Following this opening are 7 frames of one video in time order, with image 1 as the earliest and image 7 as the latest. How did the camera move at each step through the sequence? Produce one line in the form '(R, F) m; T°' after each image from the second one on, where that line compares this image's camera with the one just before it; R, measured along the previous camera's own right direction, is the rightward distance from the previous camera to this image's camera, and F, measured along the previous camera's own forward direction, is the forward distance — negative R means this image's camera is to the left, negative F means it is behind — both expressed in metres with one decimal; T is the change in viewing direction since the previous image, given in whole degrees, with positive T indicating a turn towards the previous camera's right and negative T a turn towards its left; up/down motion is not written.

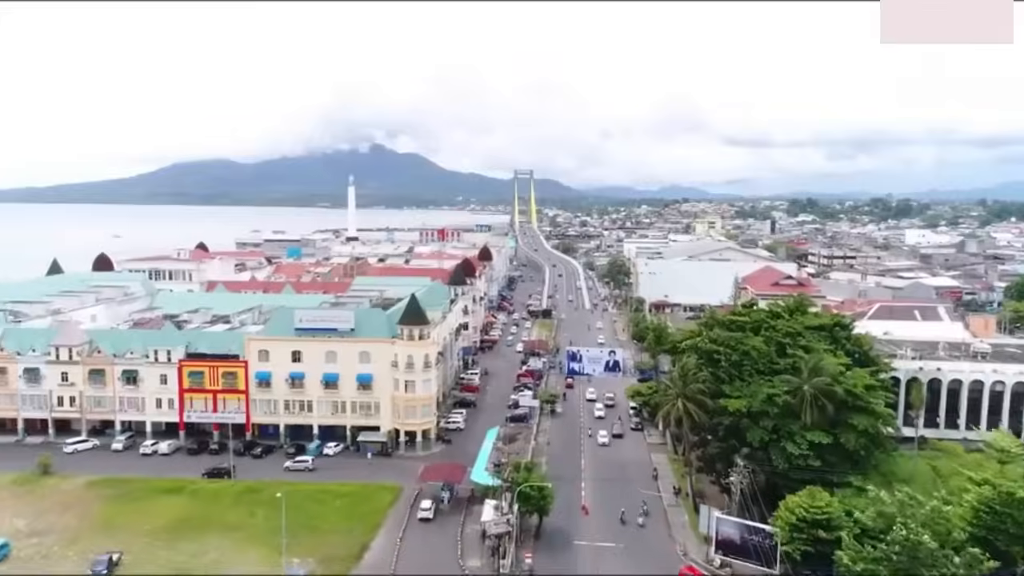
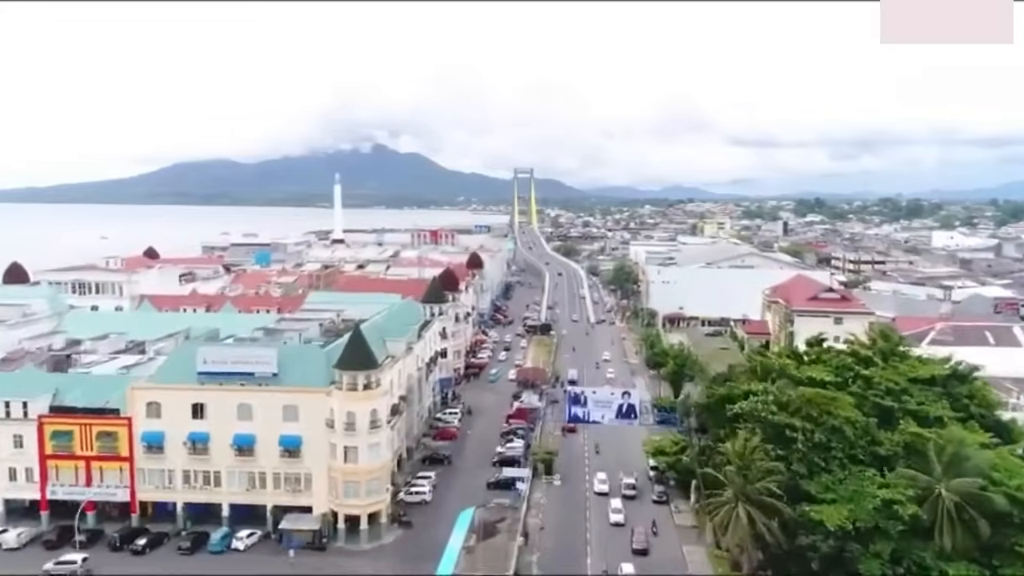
(+0.6, +10.6) m; 0°
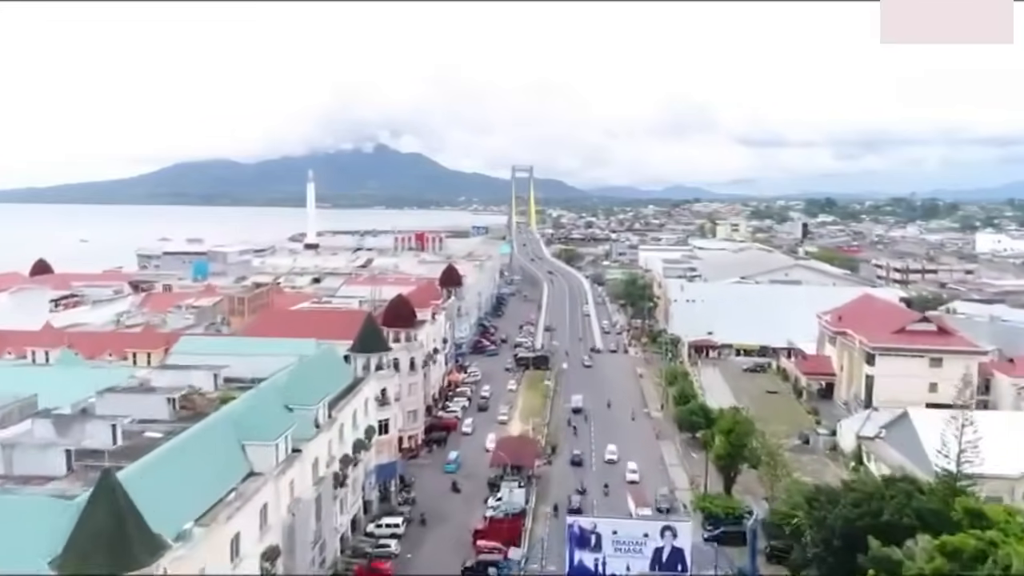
(+0.9, +15.5) m; 0°
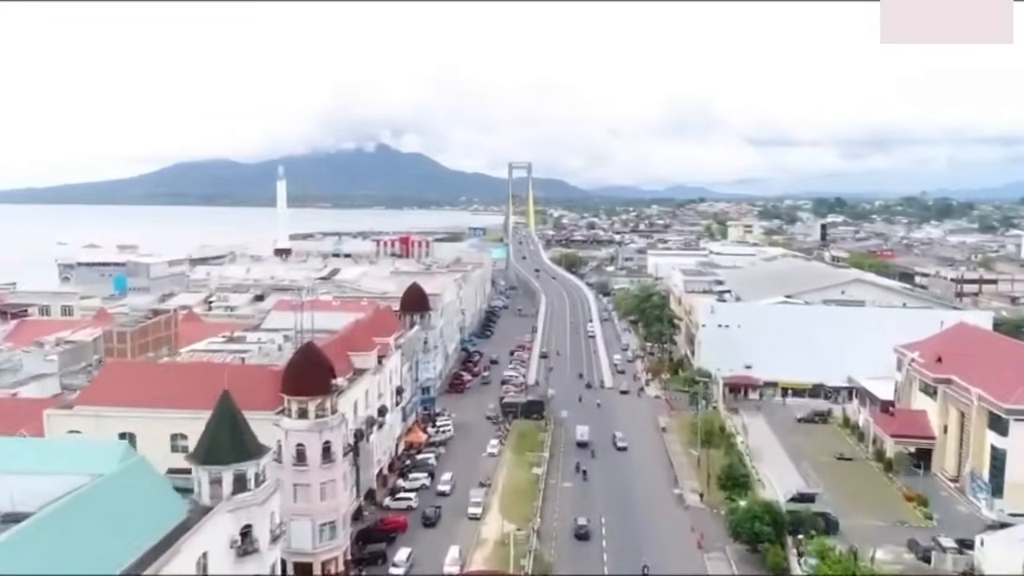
(+0.8, +13.3) m; 0°
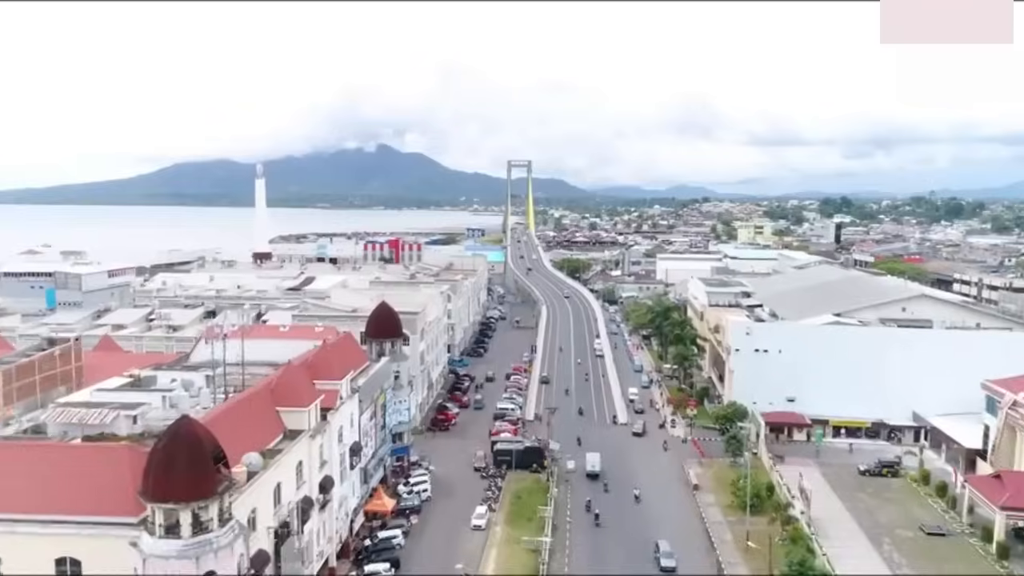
(+0.2, +8.6) m; 0°
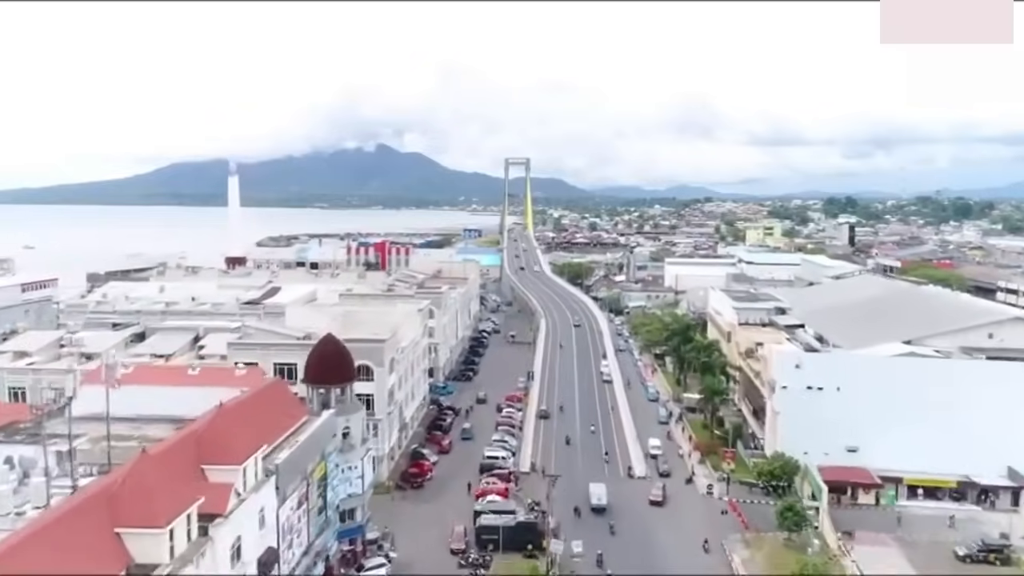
(+0.3, +8.6) m; 0°
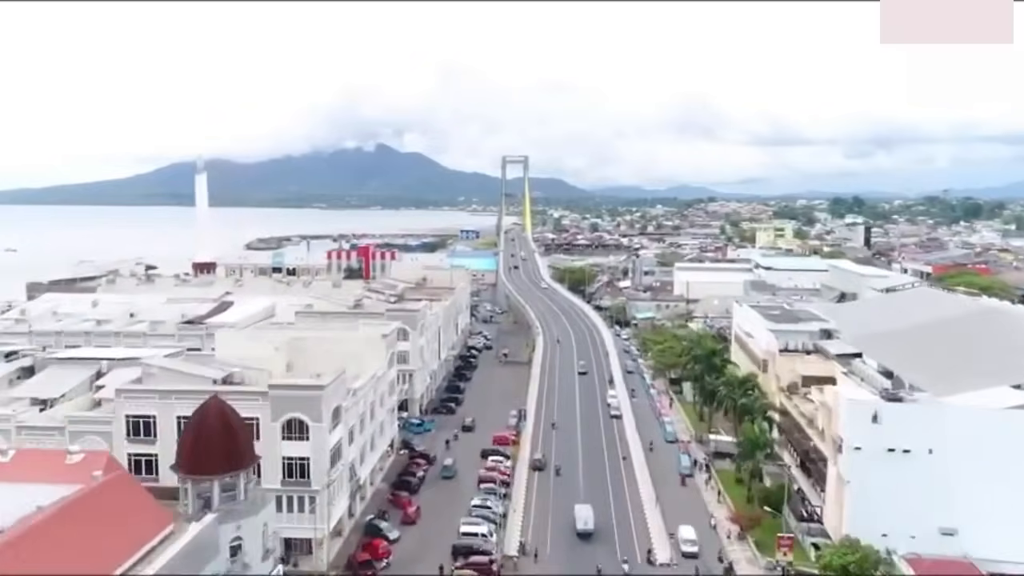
(+0.5, +8.5) m; 0°
